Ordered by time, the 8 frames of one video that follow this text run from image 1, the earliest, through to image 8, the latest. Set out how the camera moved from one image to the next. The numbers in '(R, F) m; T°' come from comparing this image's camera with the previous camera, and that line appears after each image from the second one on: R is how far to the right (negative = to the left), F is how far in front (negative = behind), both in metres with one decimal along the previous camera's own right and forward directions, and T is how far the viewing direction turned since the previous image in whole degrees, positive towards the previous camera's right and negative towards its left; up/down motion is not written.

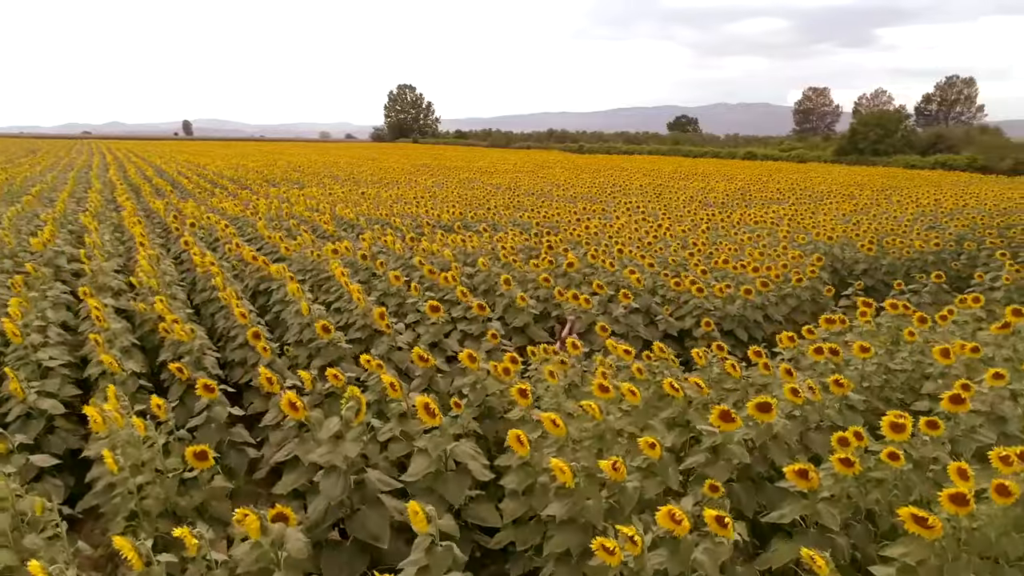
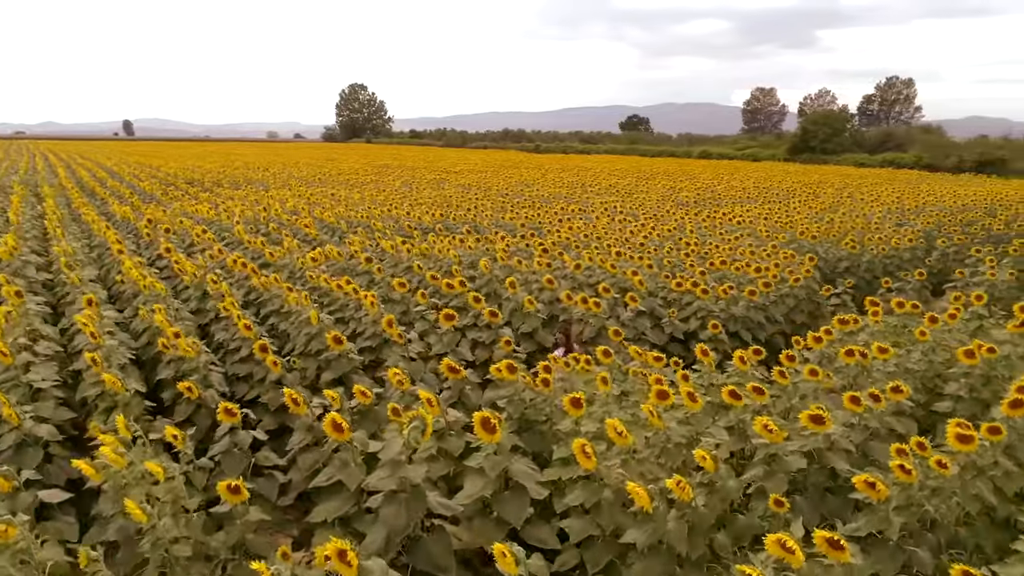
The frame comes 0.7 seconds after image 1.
(-0.5, +0.2) m; +4°
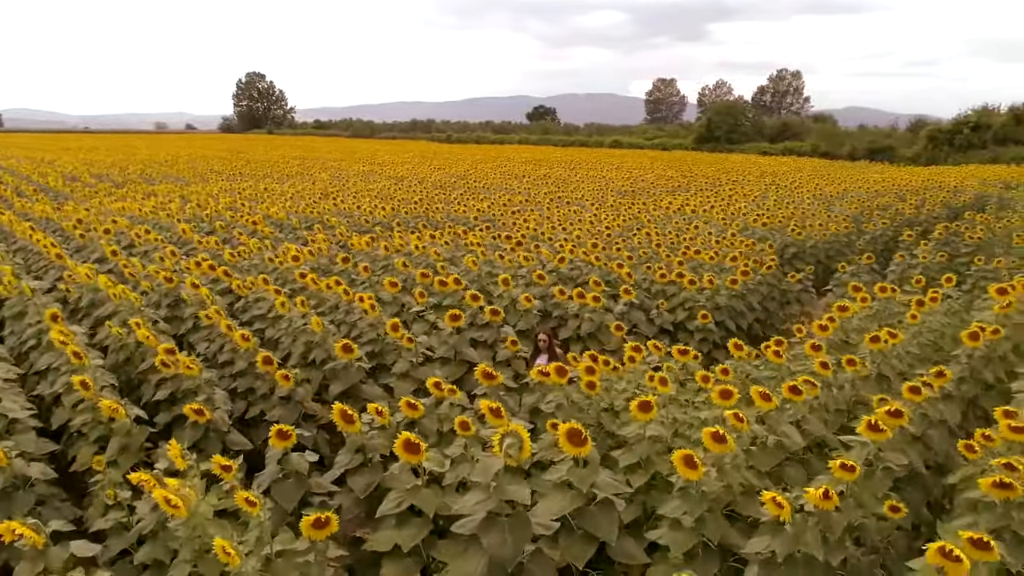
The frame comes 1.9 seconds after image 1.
(-0.9, +0.3) m; +7°
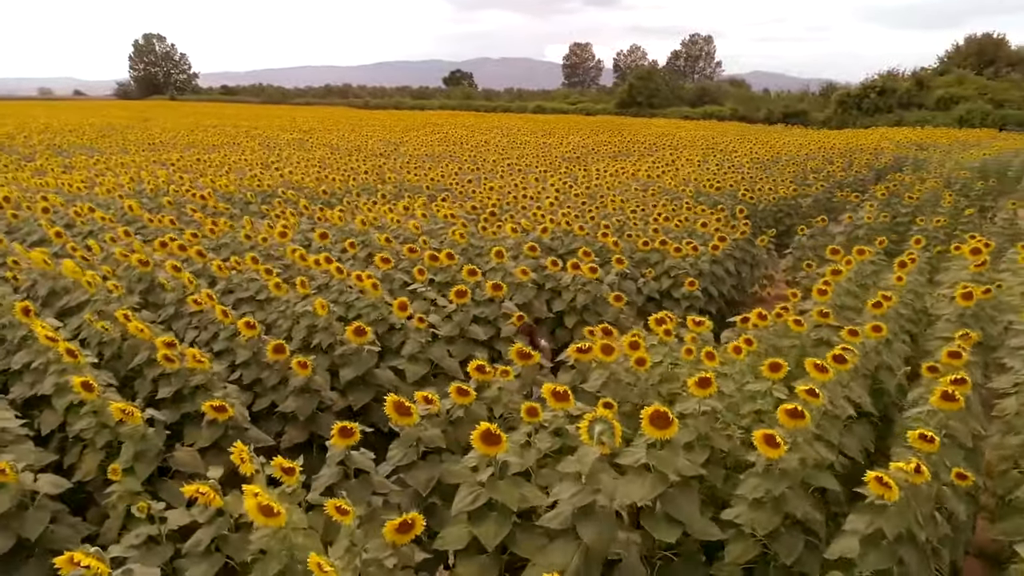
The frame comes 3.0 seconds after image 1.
(-0.7, +0.3) m; +6°
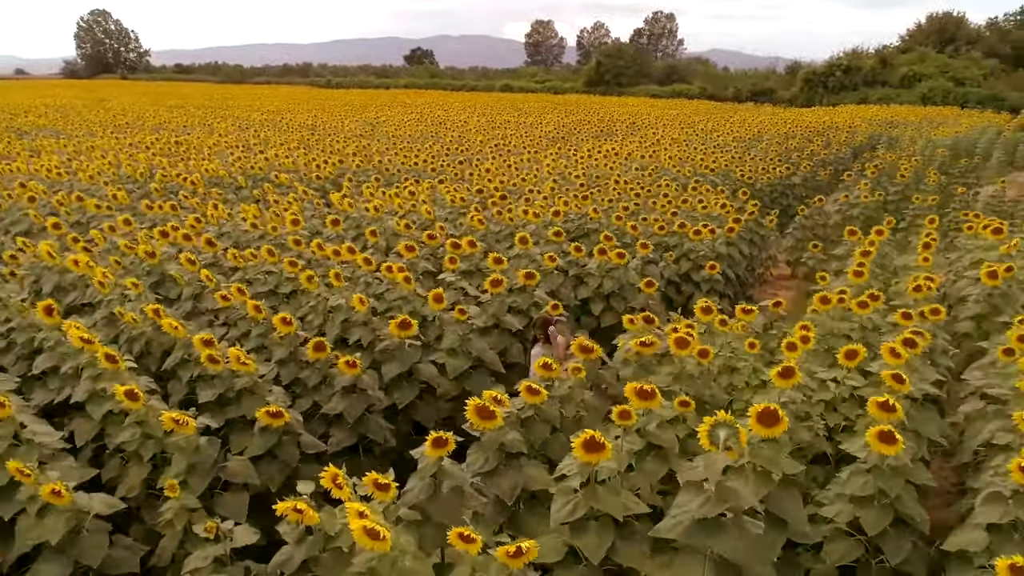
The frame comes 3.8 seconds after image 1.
(-0.6, +0.2) m; +3°
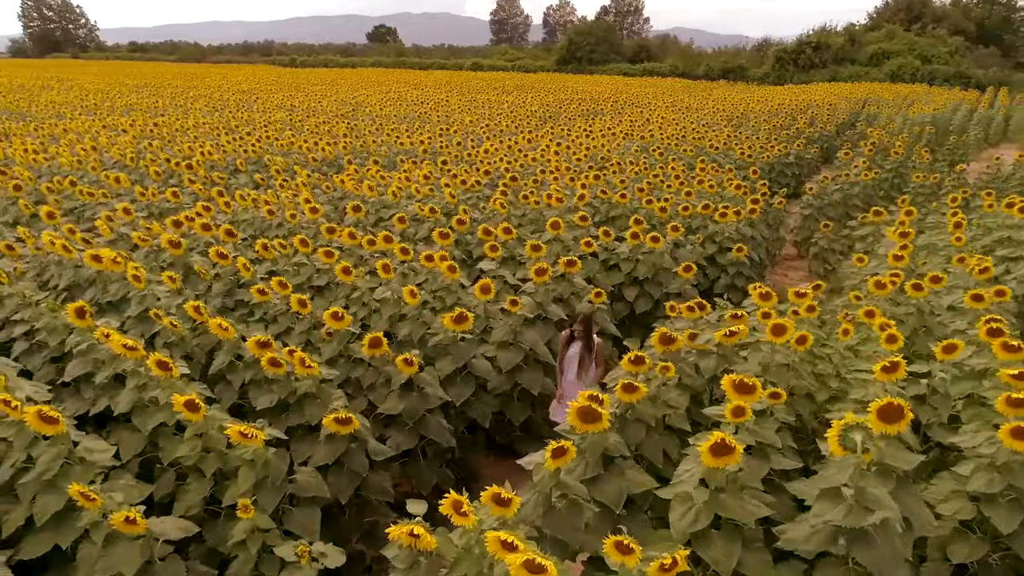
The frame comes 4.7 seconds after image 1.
(-0.6, +0.3) m; +3°
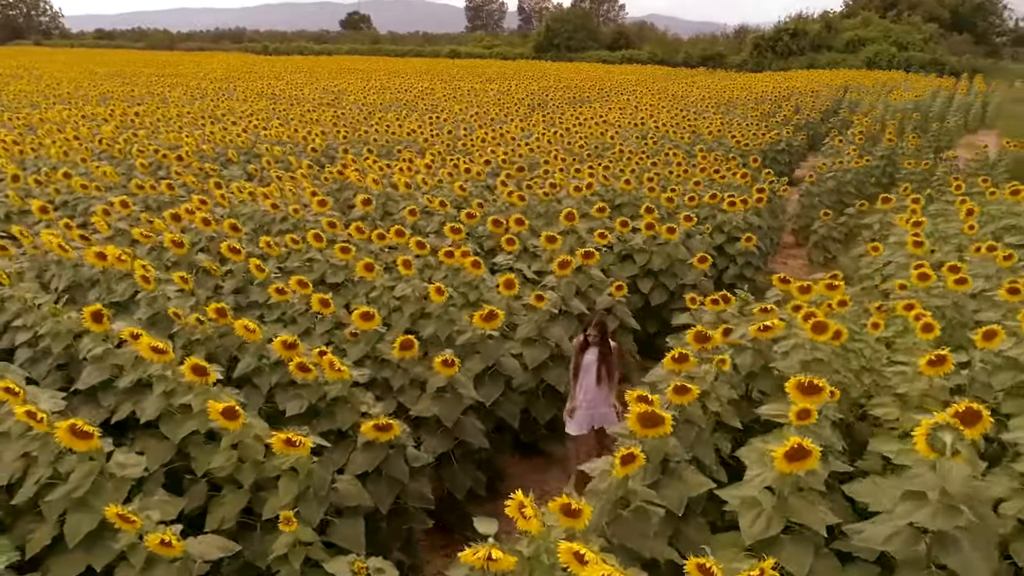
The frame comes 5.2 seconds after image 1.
(-0.3, +0.2) m; +2°
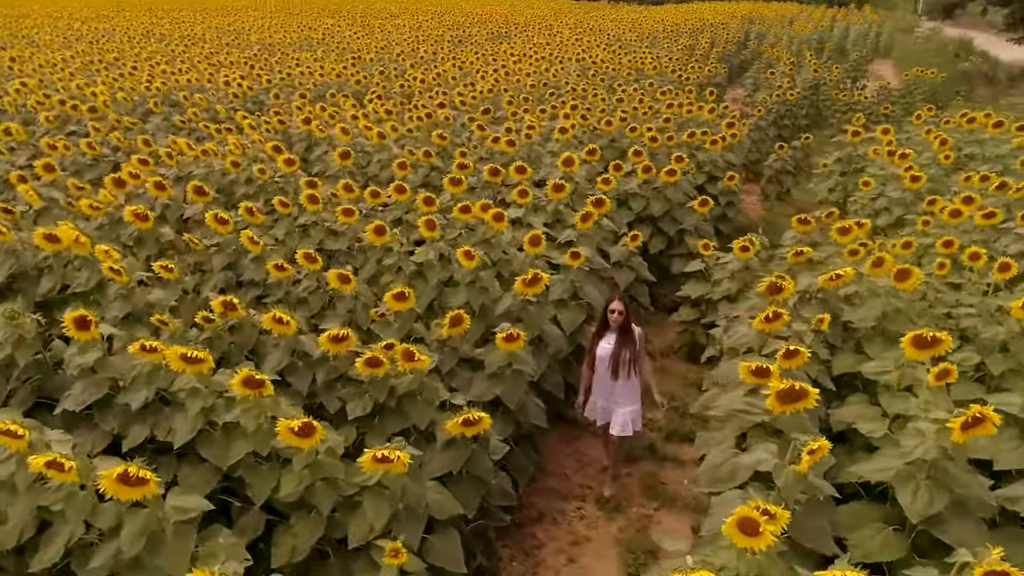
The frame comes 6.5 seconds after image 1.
(-0.8, +0.5) m; +8°
